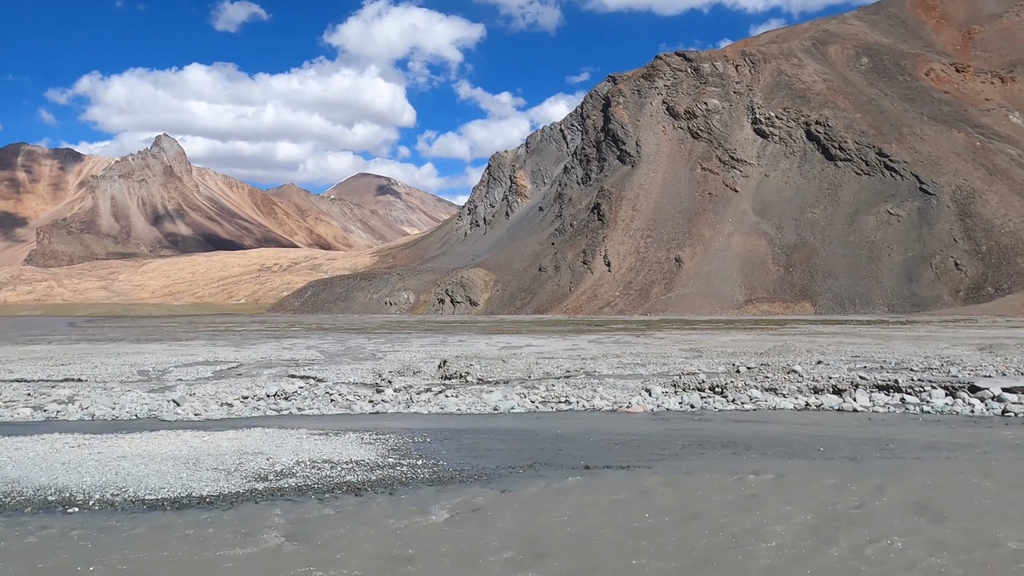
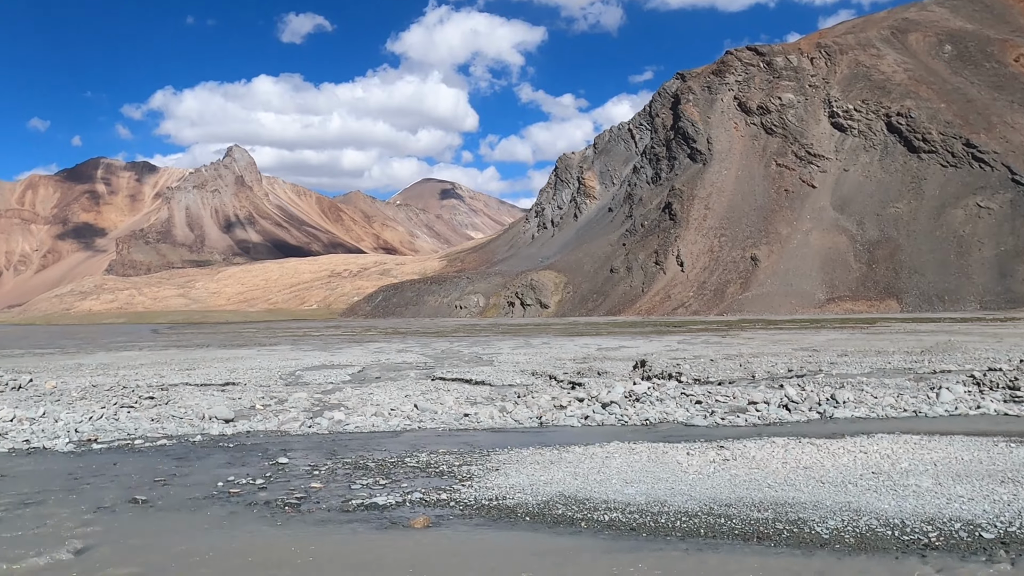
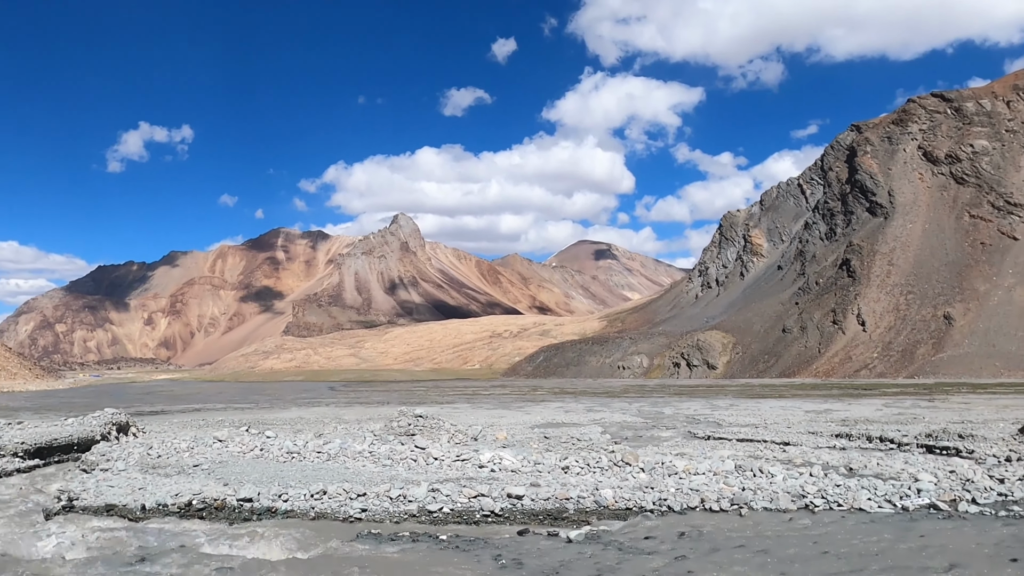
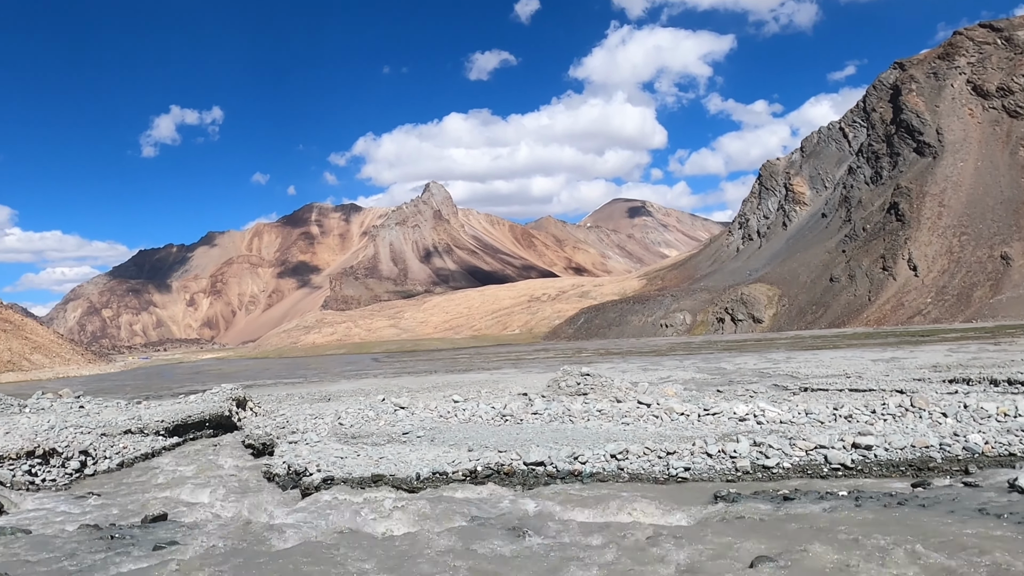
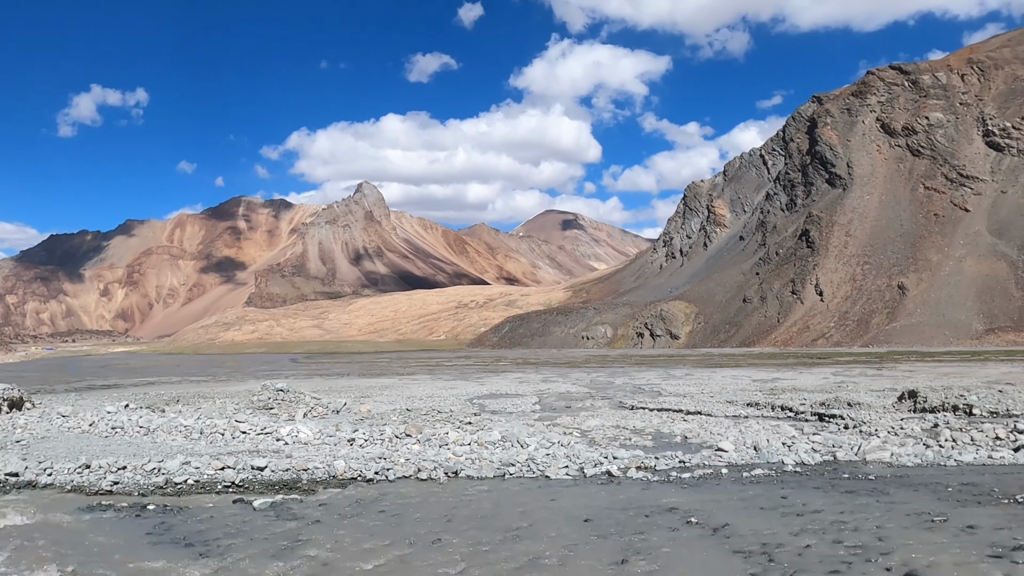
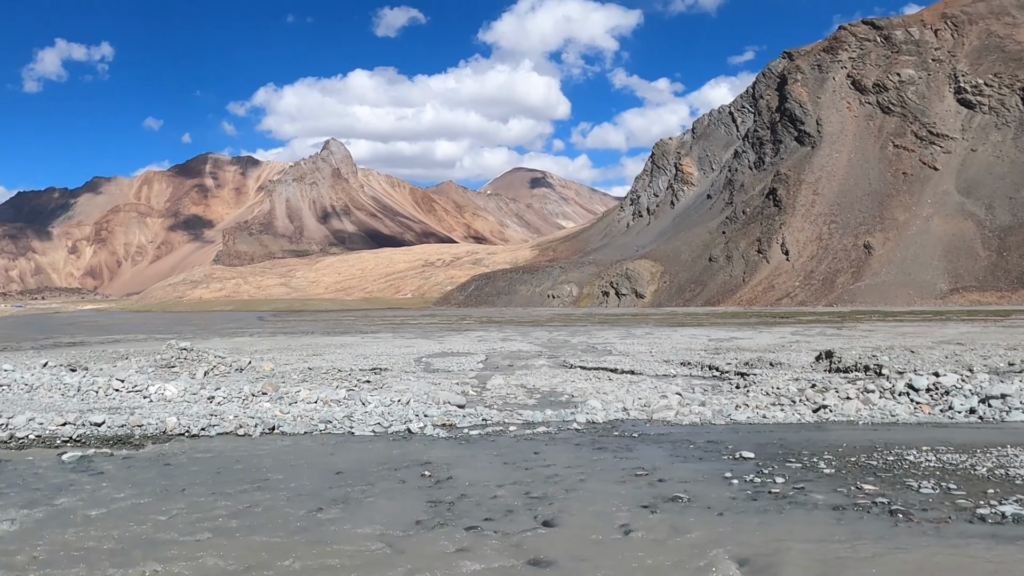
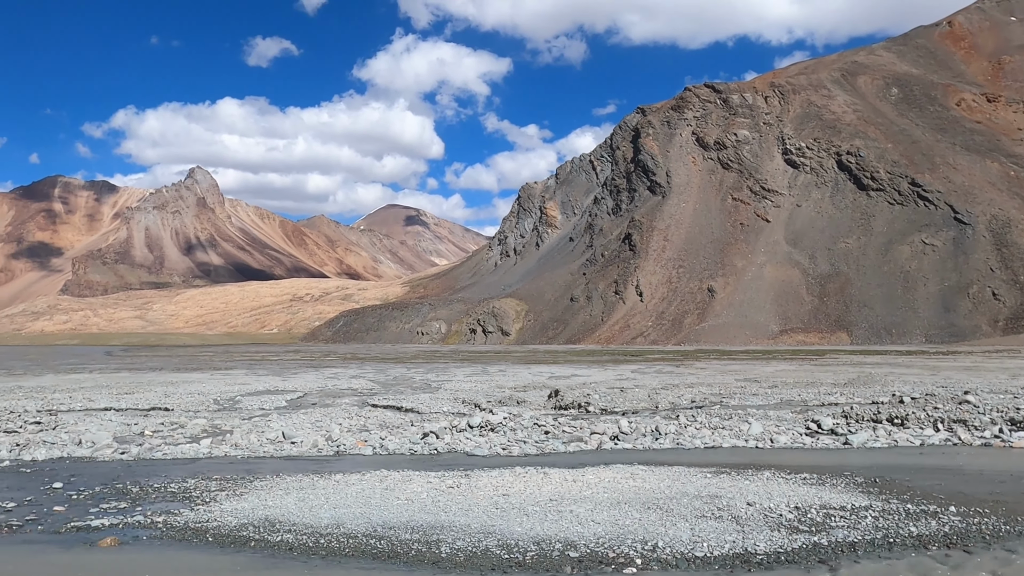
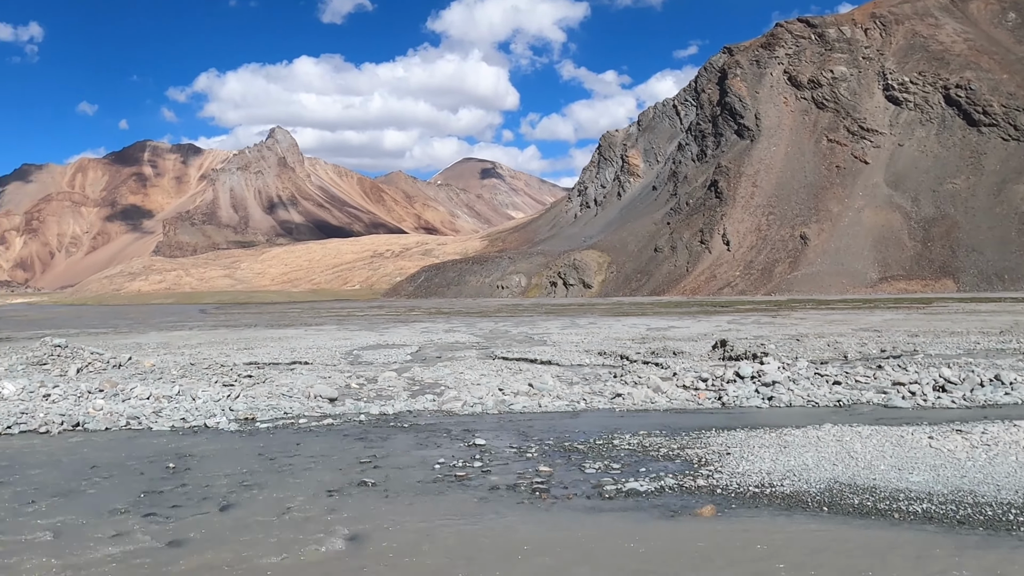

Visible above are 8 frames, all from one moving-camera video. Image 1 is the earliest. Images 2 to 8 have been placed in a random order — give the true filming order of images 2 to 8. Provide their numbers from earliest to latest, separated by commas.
7, 2, 8, 6, 5, 3, 4
